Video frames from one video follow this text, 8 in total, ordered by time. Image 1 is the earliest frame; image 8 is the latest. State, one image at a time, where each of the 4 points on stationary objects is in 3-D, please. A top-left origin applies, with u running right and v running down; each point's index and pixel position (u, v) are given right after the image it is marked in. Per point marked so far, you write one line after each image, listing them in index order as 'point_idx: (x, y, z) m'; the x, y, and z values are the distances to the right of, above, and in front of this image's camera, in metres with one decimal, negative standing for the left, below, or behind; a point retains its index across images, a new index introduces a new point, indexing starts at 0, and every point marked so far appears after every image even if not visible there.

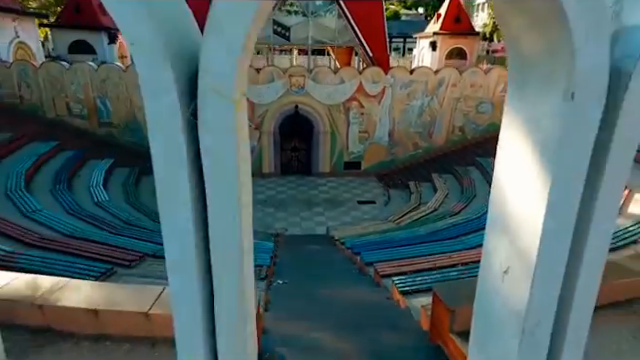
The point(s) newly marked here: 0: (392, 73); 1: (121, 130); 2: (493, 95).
0: (+2.2, +3.4, +11.0) m
1: (-6.2, +1.6, +10.9) m
2: (+5.6, +2.8, +11.4) m
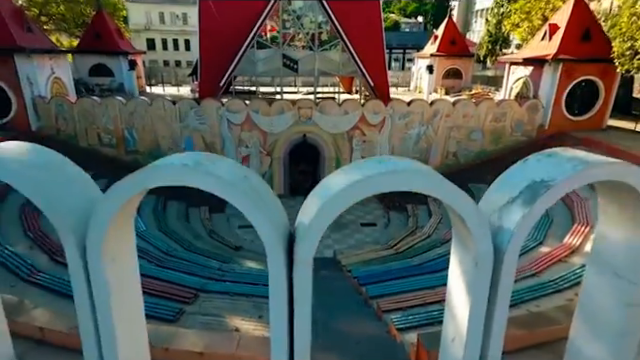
0: (+2.4, +2.6, +12.2) m
1: (-6.0, +0.8, +12.0) m
2: (+5.8, +2.0, +12.5) m
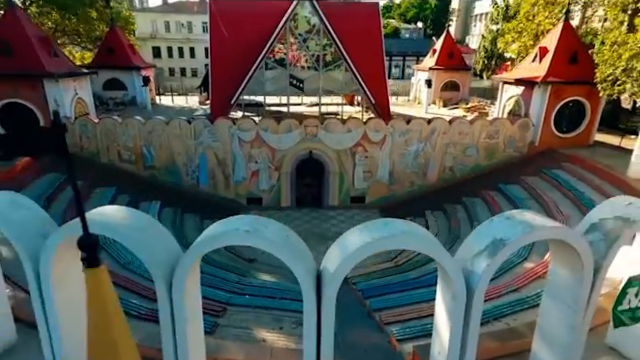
0: (+2.6, +2.1, +13.0) m
1: (-5.8, +0.3, +12.9) m
2: (+6.0, +1.5, +13.4) m
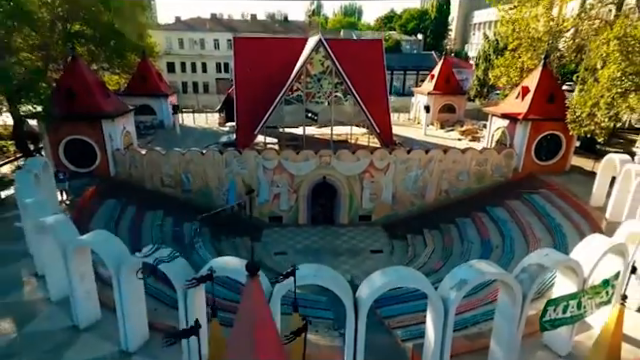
0: (+3.2, +1.1, +15.1) m
1: (-5.2, -0.6, +15.0) m
2: (+6.5, +0.6, +15.5) m
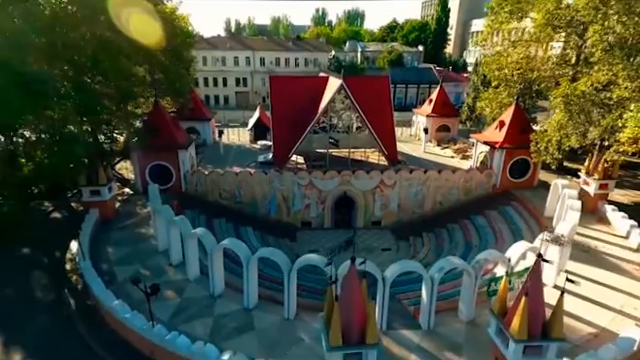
0: (+4.4, +0.4, +19.5) m
1: (-4.0, -1.4, +19.4) m
2: (+7.7, -0.2, +19.8) m
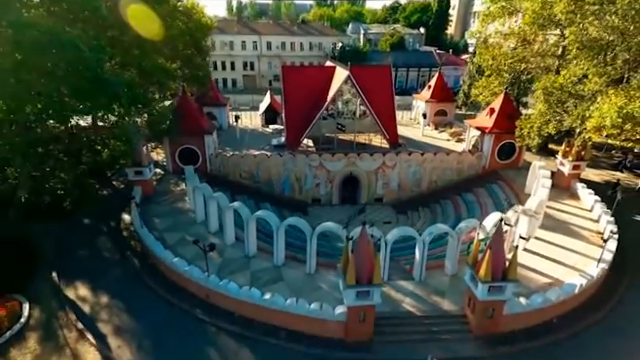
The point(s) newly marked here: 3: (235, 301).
0: (+4.9, +1.5, +21.9) m
1: (-3.5, -0.3, +21.9) m
2: (+8.3, +1.0, +22.3) m
3: (-2.7, -3.8, +11.0) m
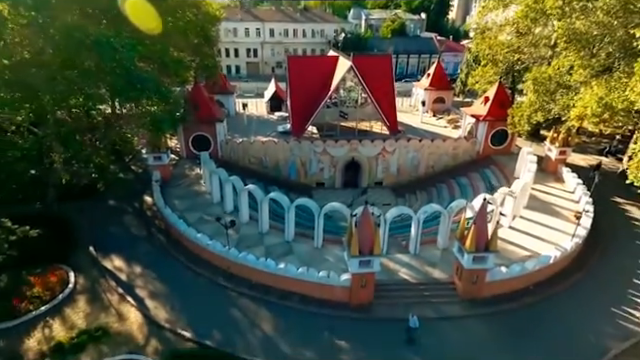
0: (+5.2, +2.5, +23.3) m
1: (-3.2, +0.7, +23.4) m
2: (+8.5, +2.0, +23.7) m
3: (-2.4, -3.2, +12.6) m
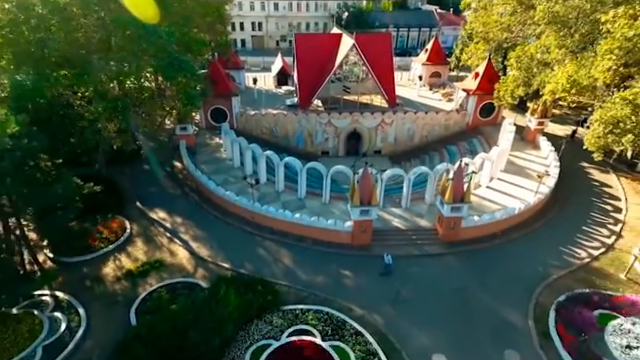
0: (+5.6, +4.8, +25.7) m
1: (-2.9, +3.0, +26.0) m
2: (+8.9, +4.3, +26.2) m
3: (-2.0, -1.7, +15.6) m
